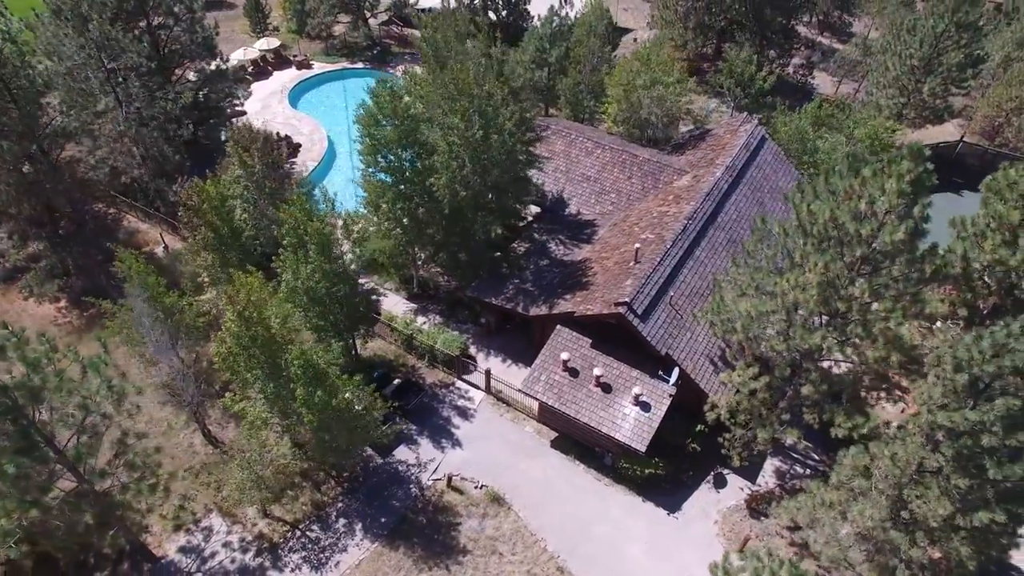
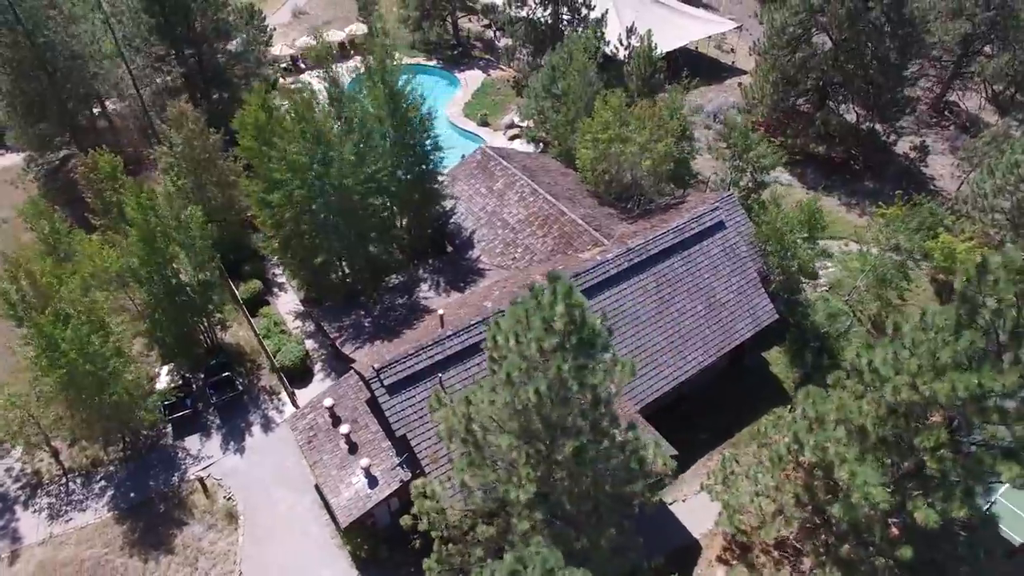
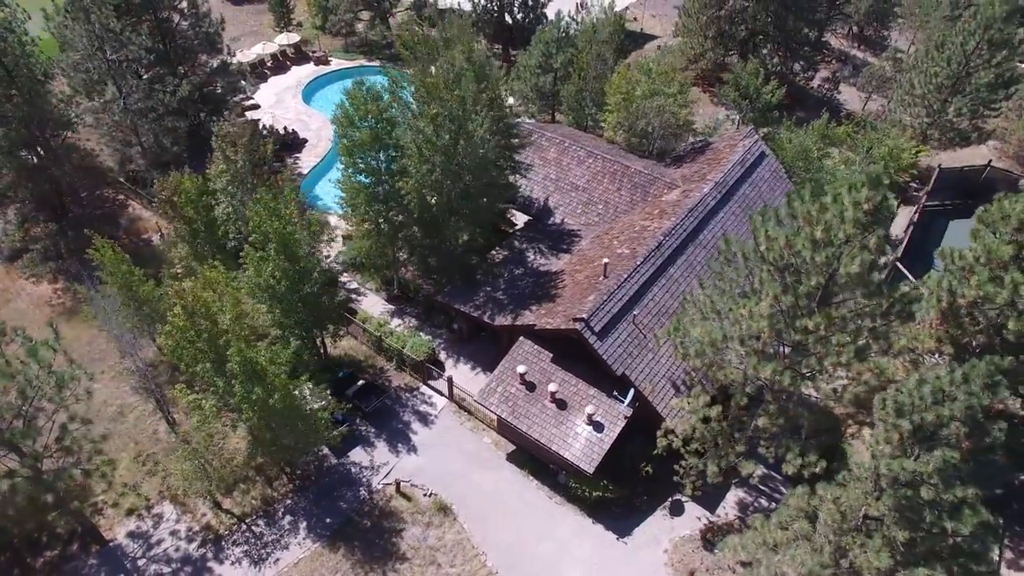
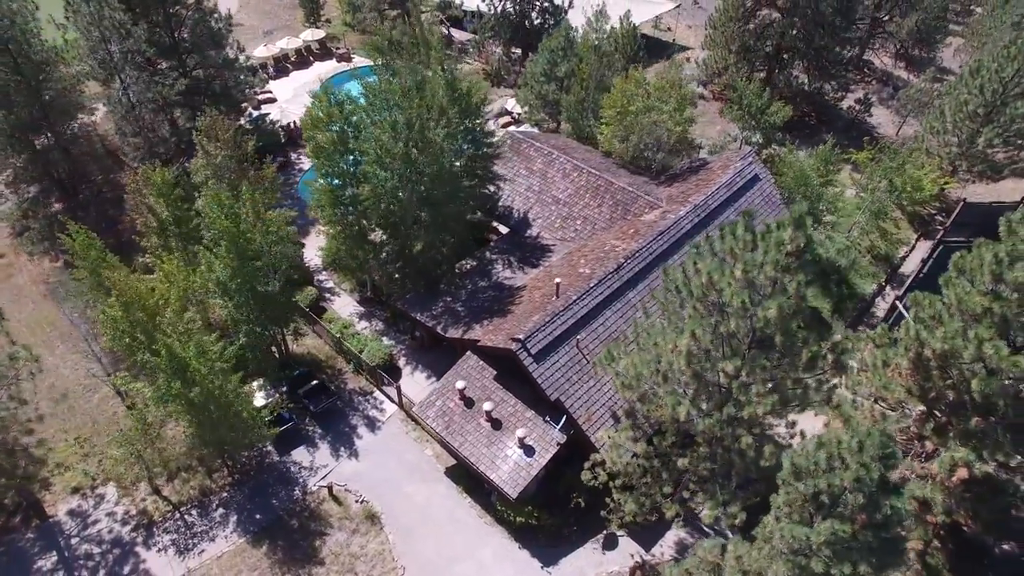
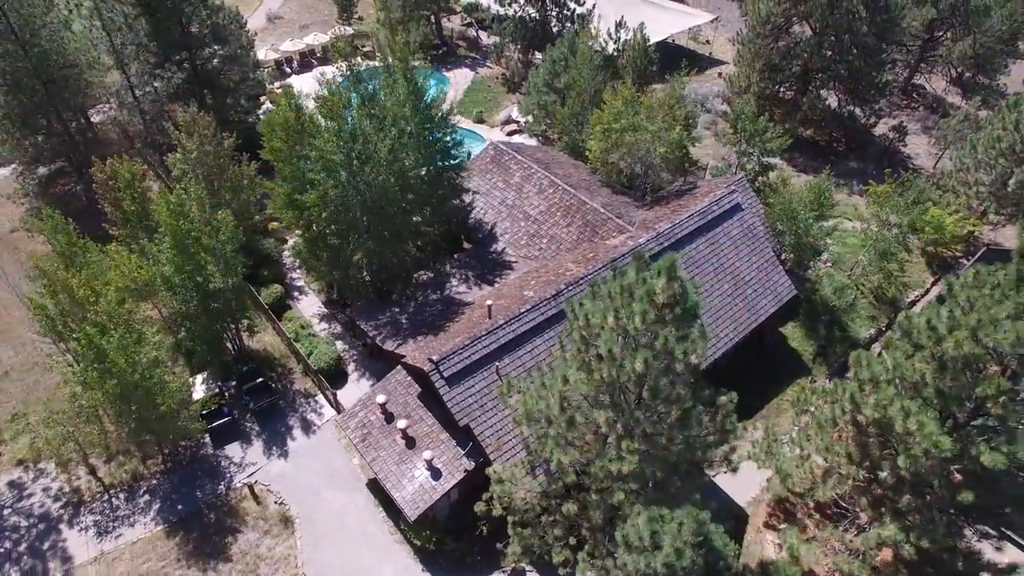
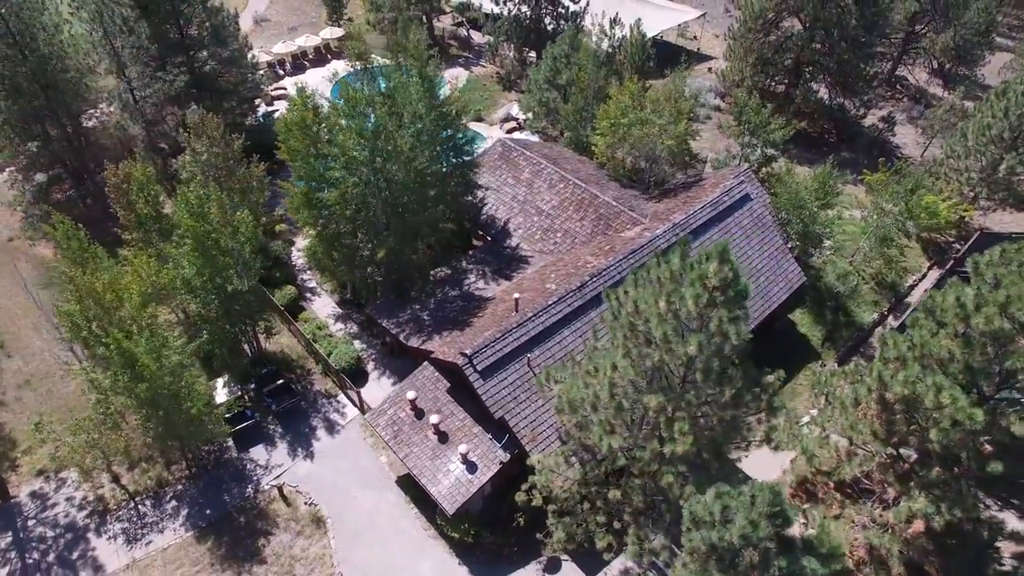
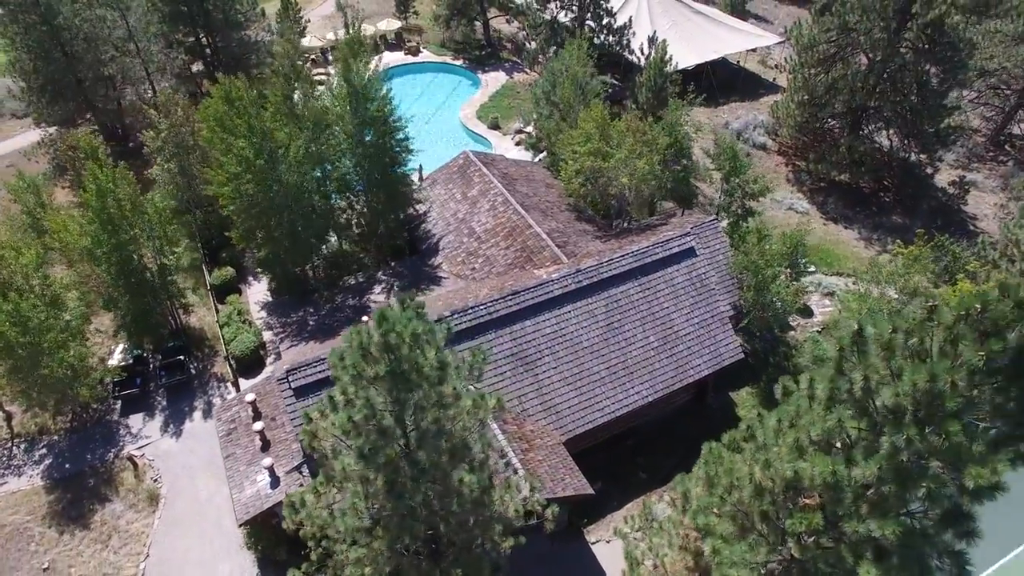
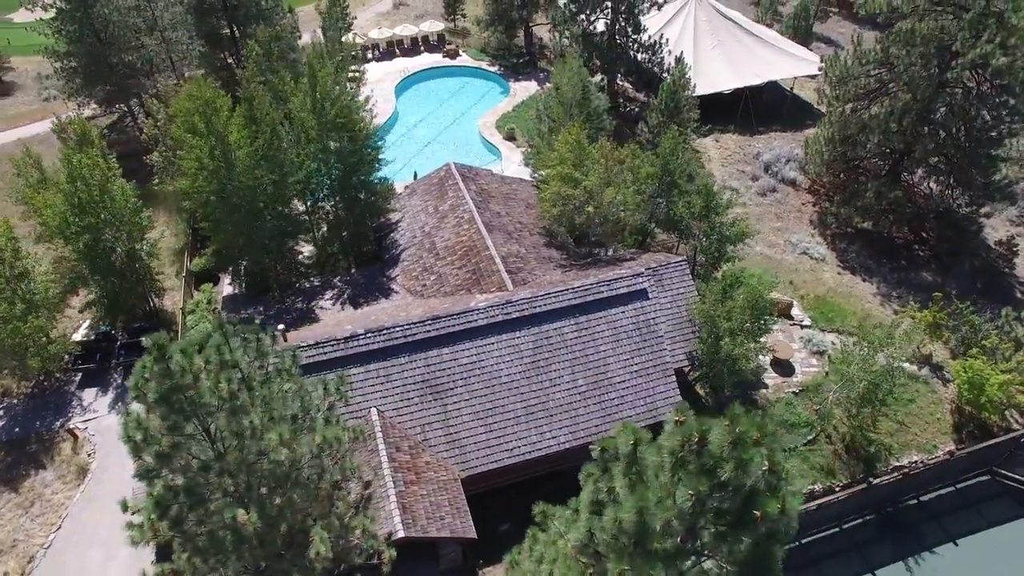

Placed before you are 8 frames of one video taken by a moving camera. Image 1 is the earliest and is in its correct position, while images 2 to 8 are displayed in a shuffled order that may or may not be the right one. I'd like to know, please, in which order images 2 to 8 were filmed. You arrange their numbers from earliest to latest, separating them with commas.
3, 4, 6, 5, 2, 7, 8
